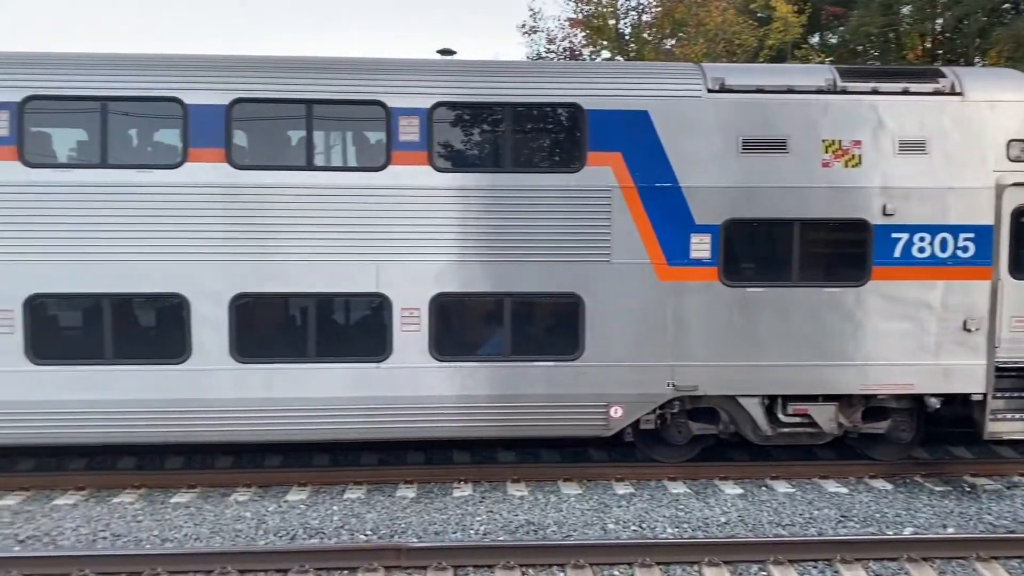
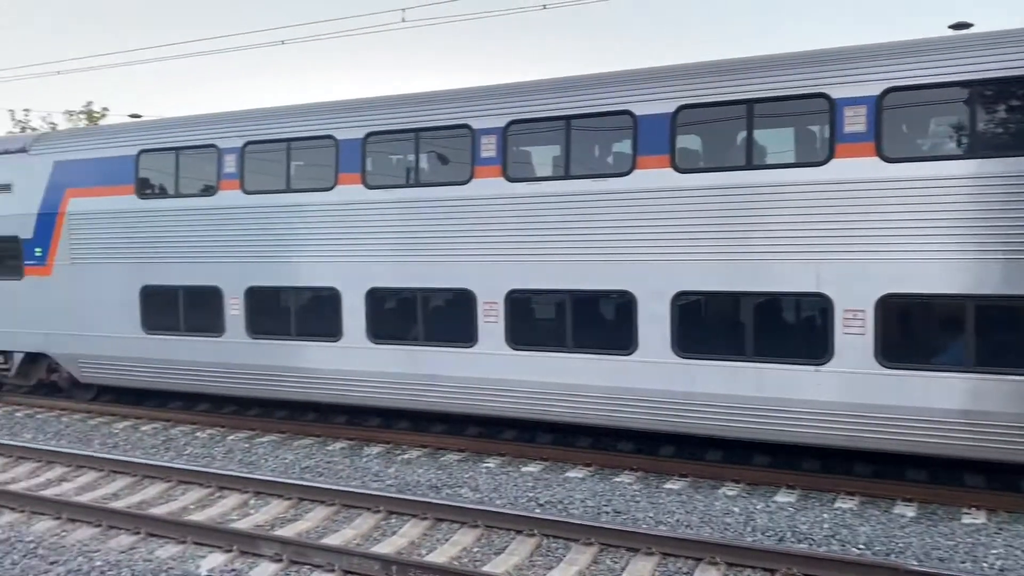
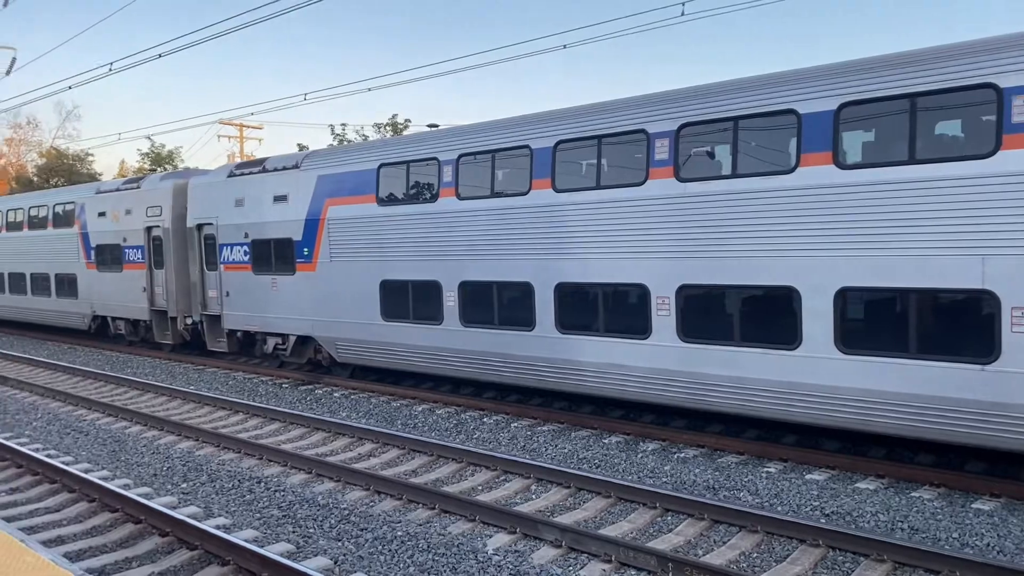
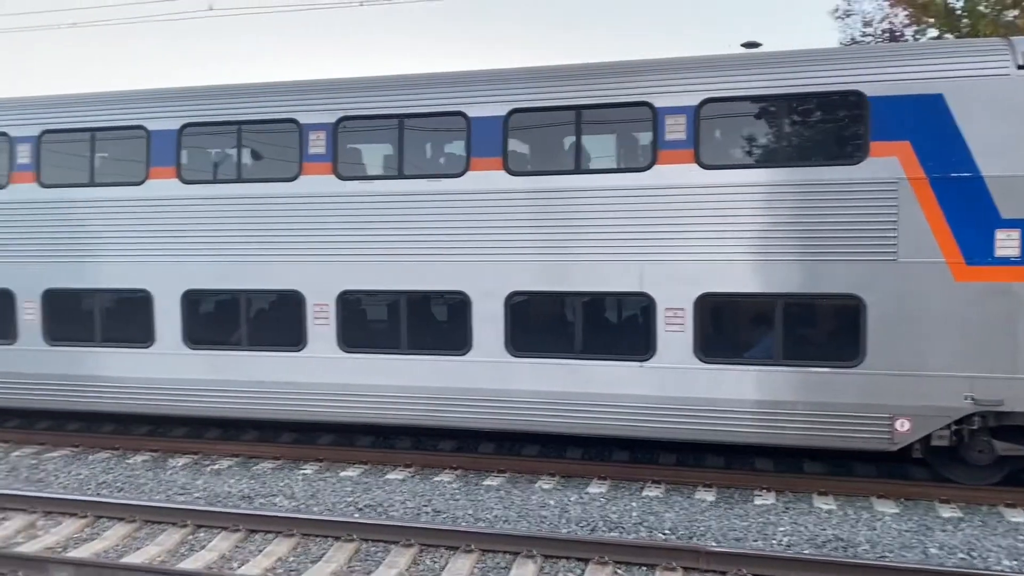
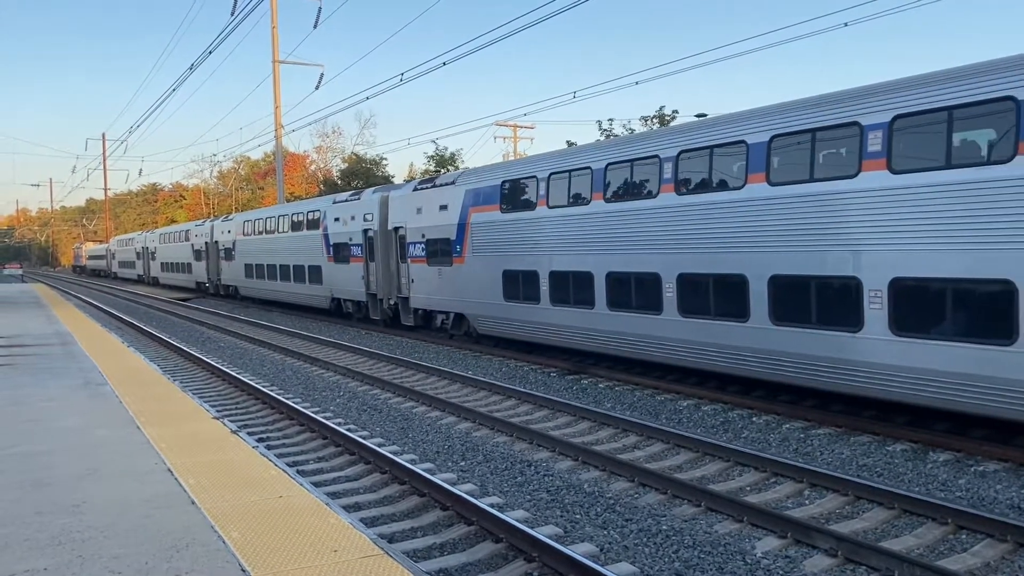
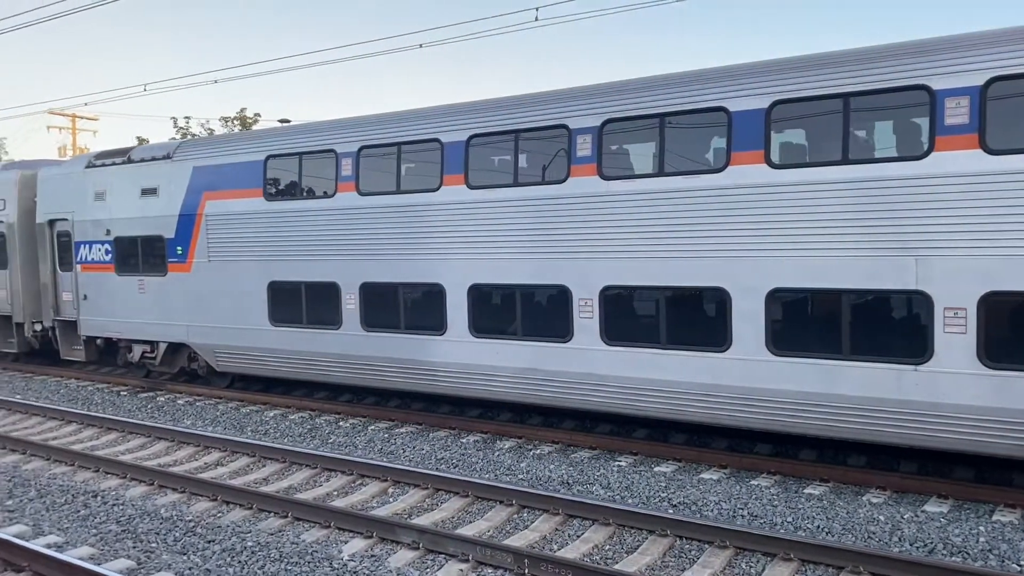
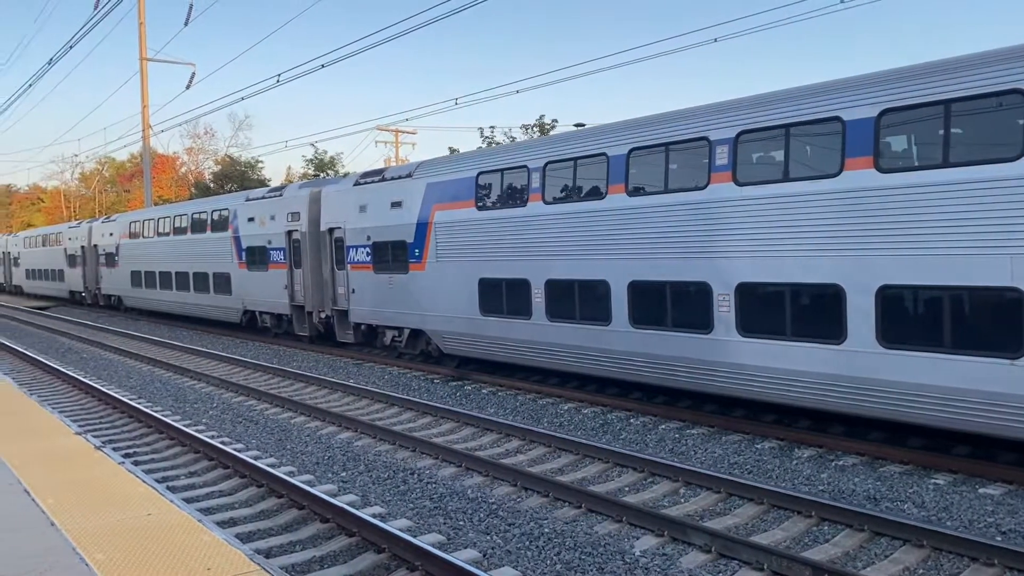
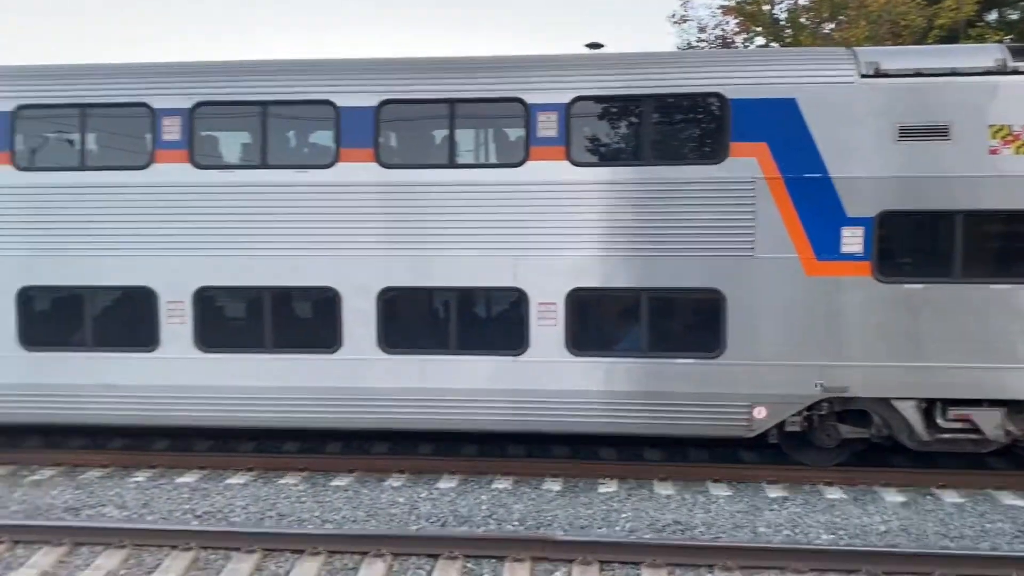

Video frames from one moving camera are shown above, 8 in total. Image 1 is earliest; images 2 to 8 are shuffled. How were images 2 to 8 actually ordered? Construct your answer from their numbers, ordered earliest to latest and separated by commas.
8, 4, 2, 6, 3, 7, 5
